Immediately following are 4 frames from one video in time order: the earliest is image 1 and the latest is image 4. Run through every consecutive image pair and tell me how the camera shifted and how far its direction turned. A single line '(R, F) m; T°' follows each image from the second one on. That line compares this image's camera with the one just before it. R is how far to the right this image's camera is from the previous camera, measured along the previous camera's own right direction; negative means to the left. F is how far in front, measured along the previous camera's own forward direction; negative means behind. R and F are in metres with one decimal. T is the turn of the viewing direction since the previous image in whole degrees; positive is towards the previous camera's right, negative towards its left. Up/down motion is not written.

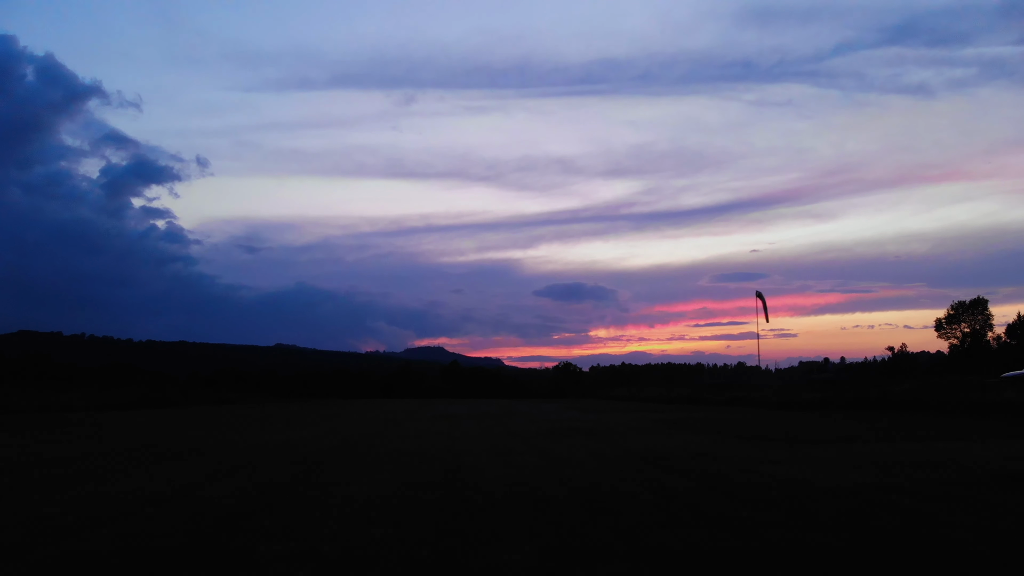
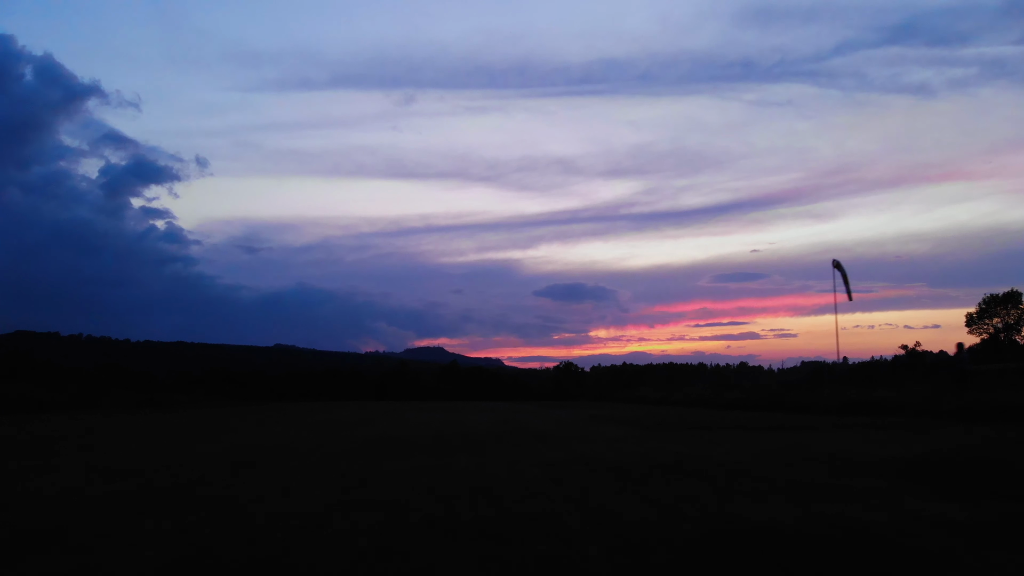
(-0.1, +1.0) m; 0°
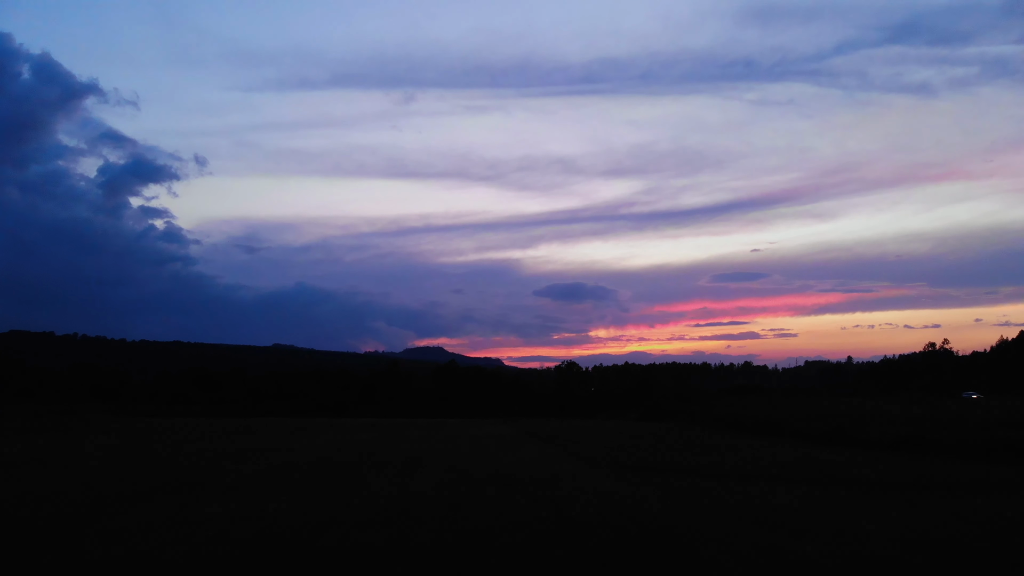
(-0.2, +1.8) m; 0°
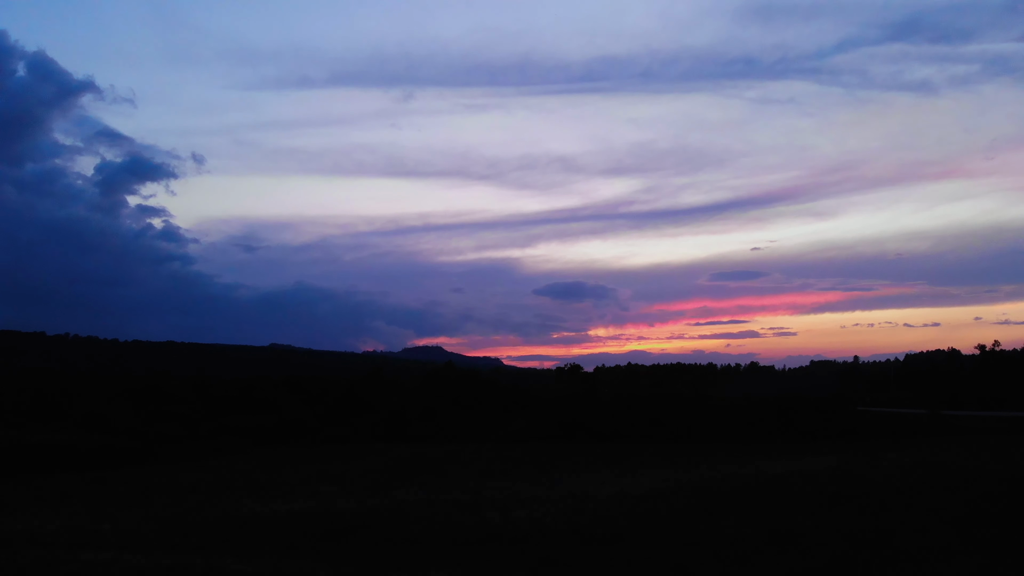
(-0.3, +2.7) m; 0°
